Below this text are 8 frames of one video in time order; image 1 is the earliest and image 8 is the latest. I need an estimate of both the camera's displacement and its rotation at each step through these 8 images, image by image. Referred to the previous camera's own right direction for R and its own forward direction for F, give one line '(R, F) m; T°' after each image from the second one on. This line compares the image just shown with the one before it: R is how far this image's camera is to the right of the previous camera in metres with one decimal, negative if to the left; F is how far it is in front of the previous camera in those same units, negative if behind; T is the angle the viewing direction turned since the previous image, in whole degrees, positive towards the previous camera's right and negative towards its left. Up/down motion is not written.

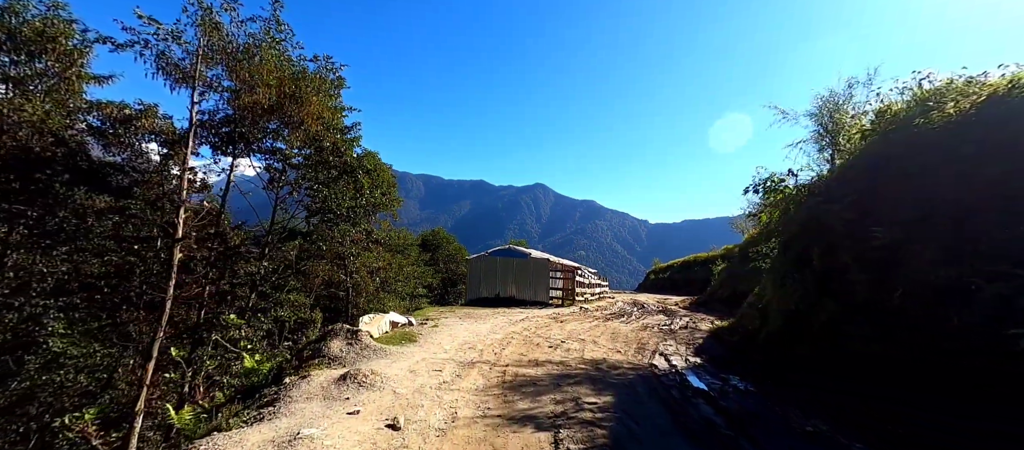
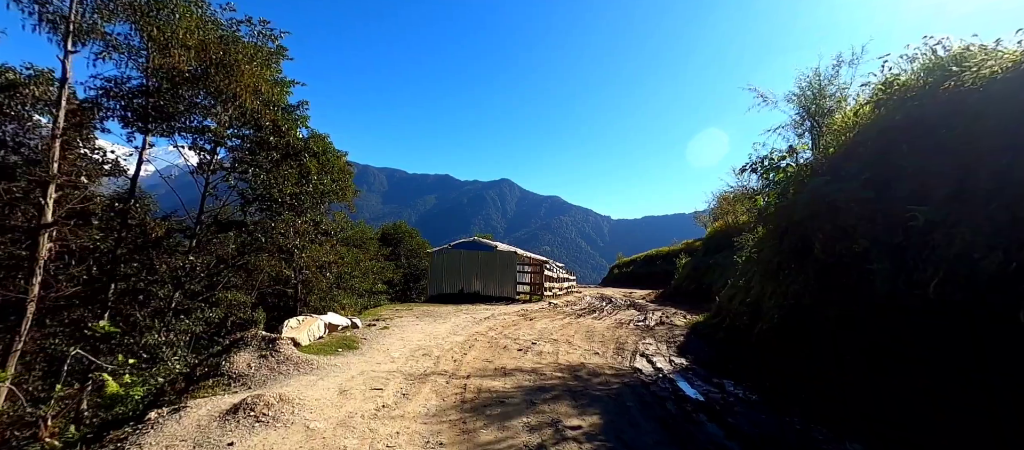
(0.0, +1.2) m; +5°
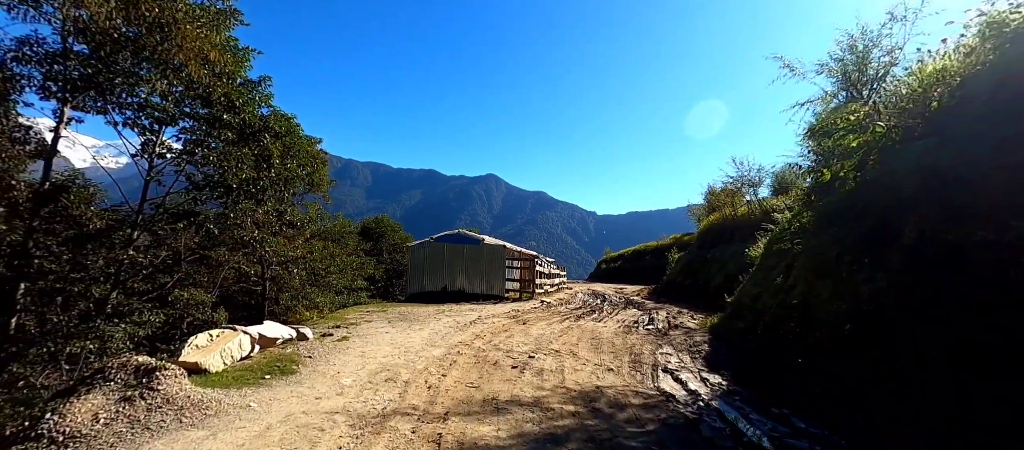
(-0.1, +1.6) m; +2°
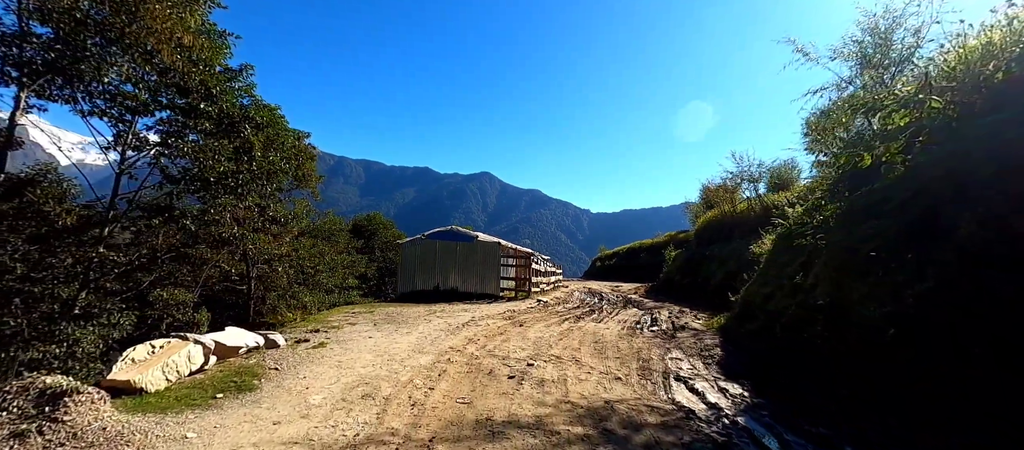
(0.0, +0.7) m; +1°
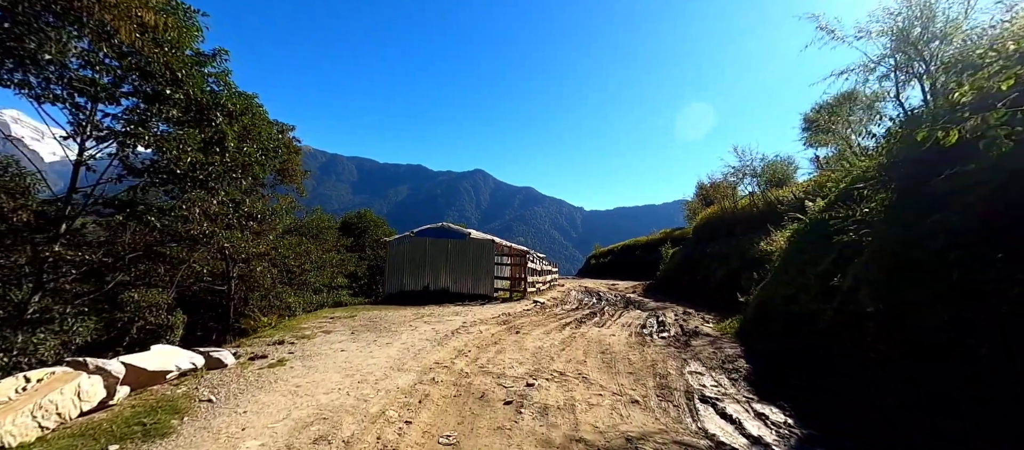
(0.0, +0.9) m; +1°
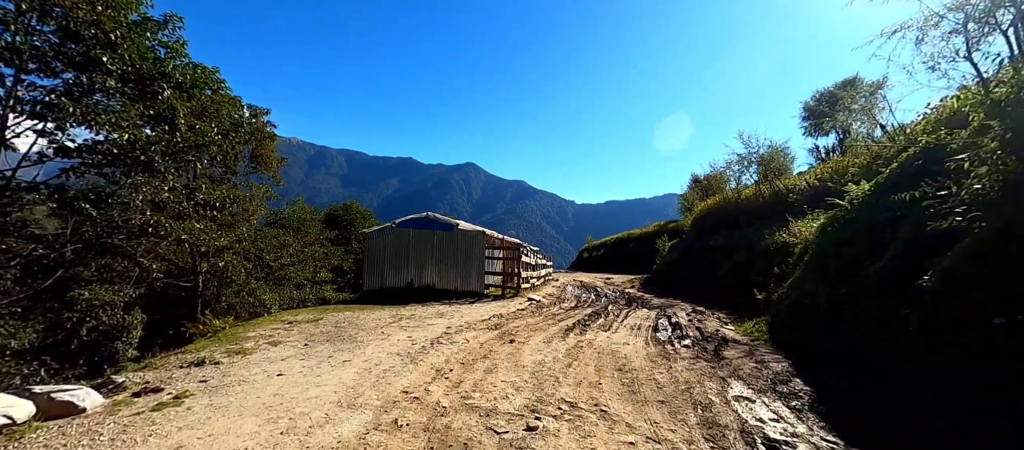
(0.0, +1.4) m; +1°
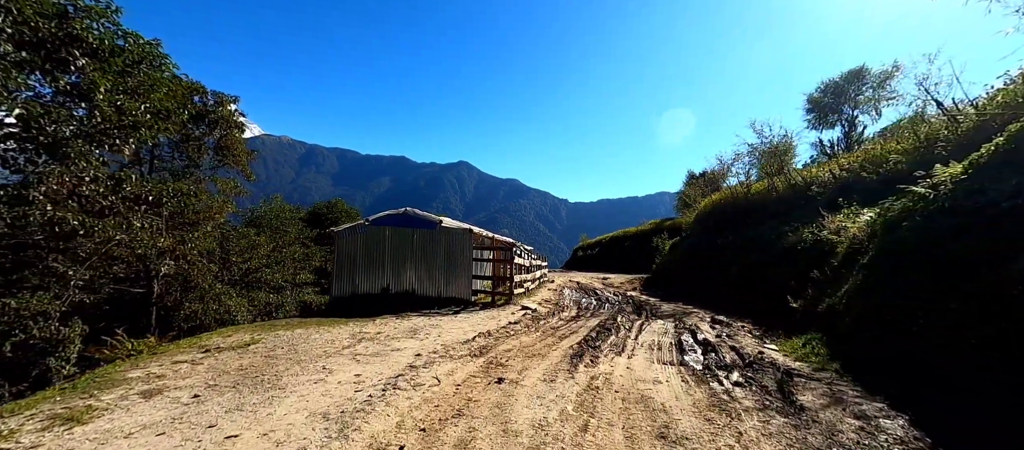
(+0.1, +1.9) m; +1°
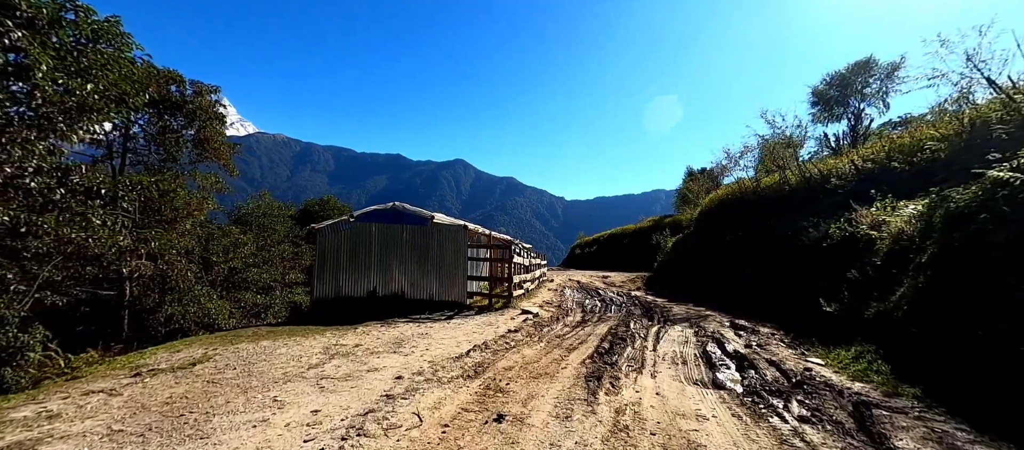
(-0.1, +1.1) m; 0°
